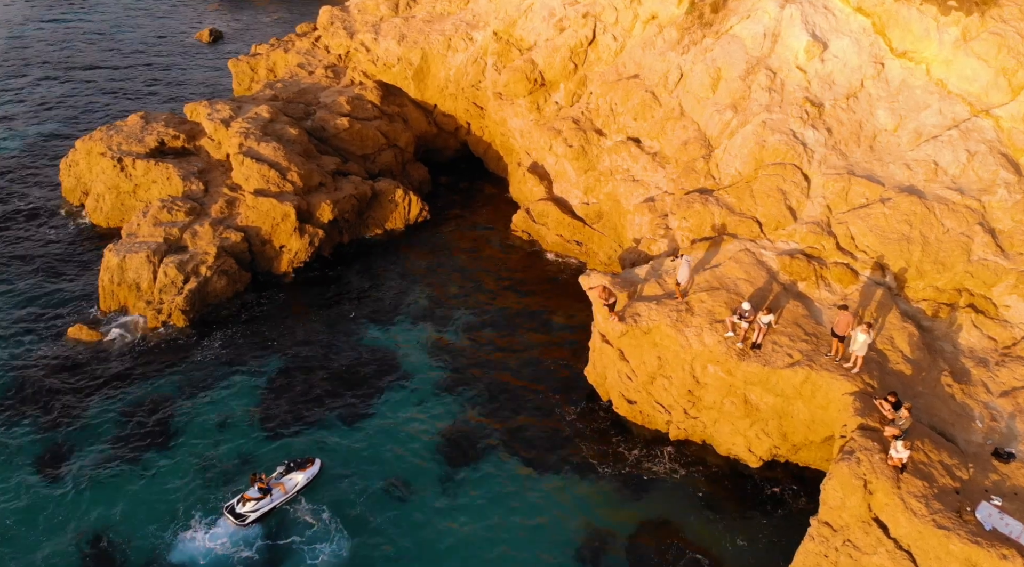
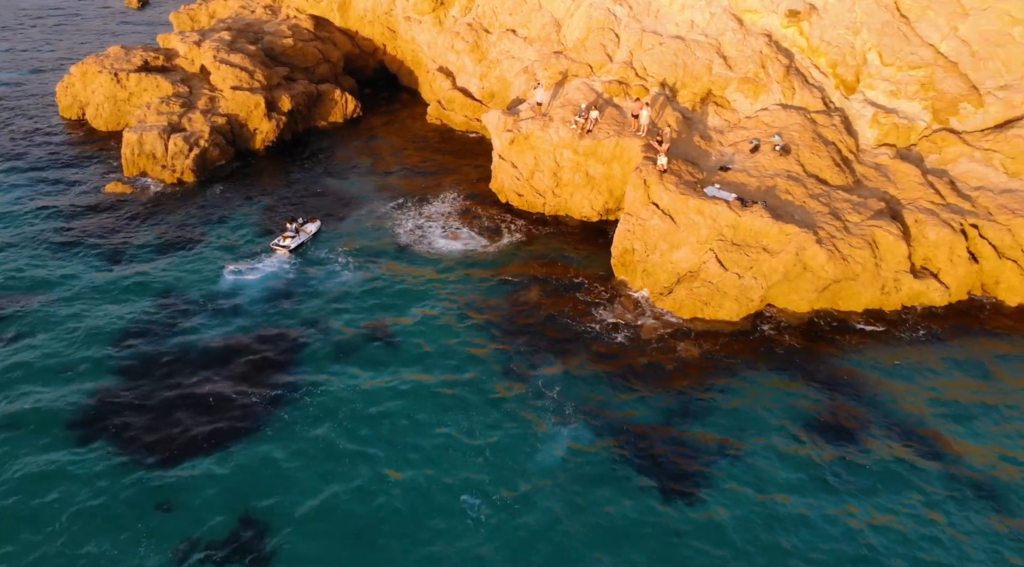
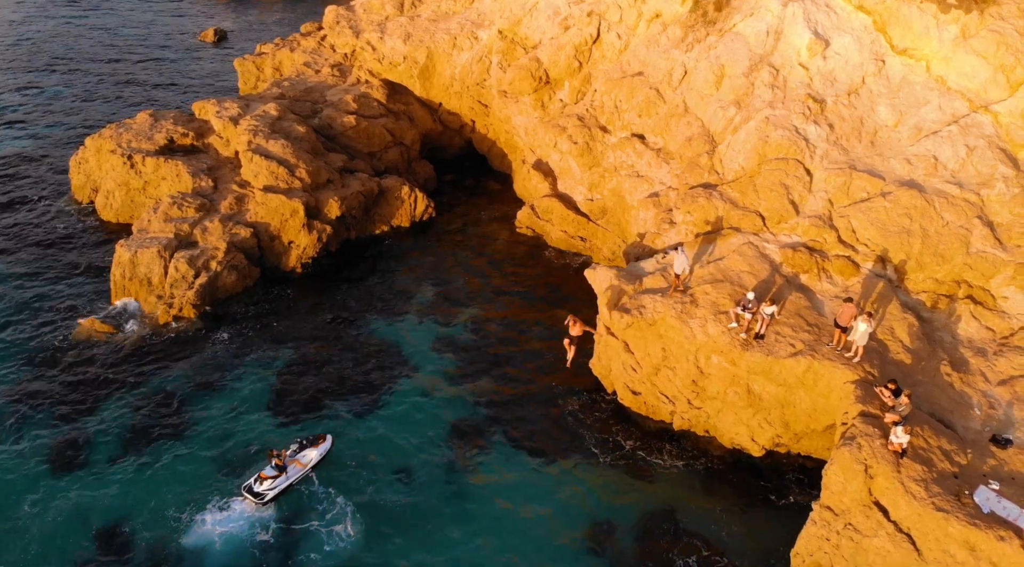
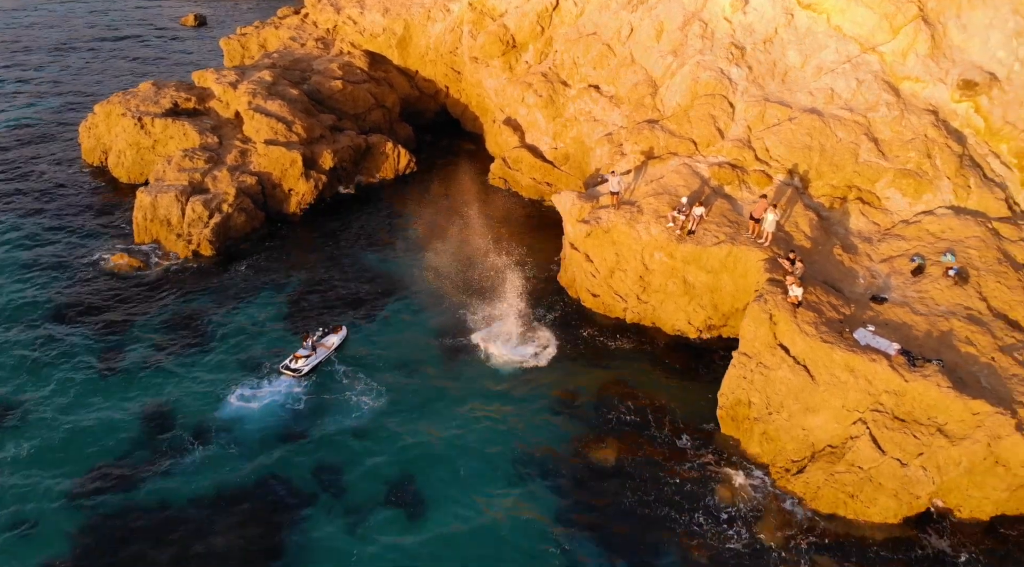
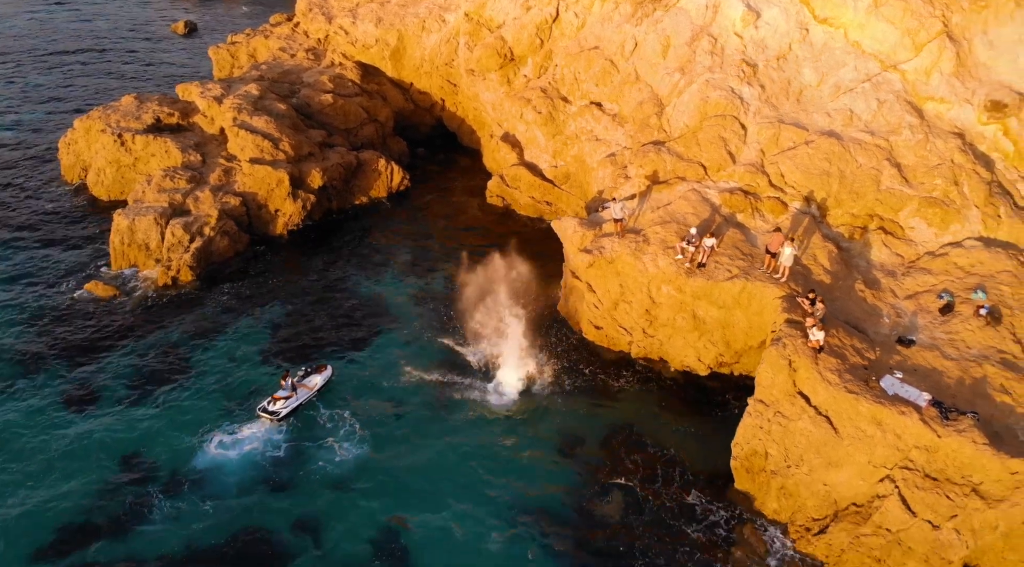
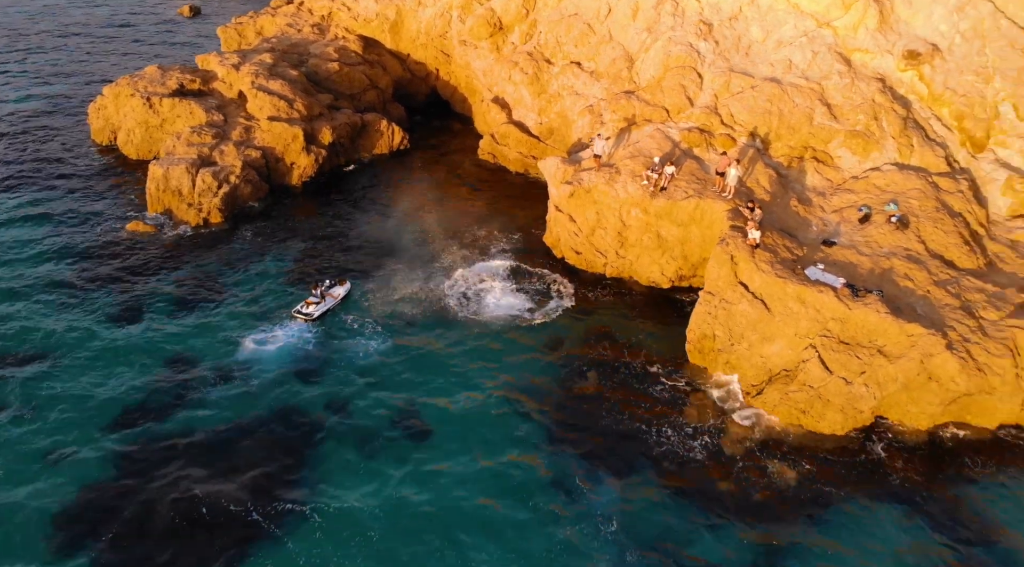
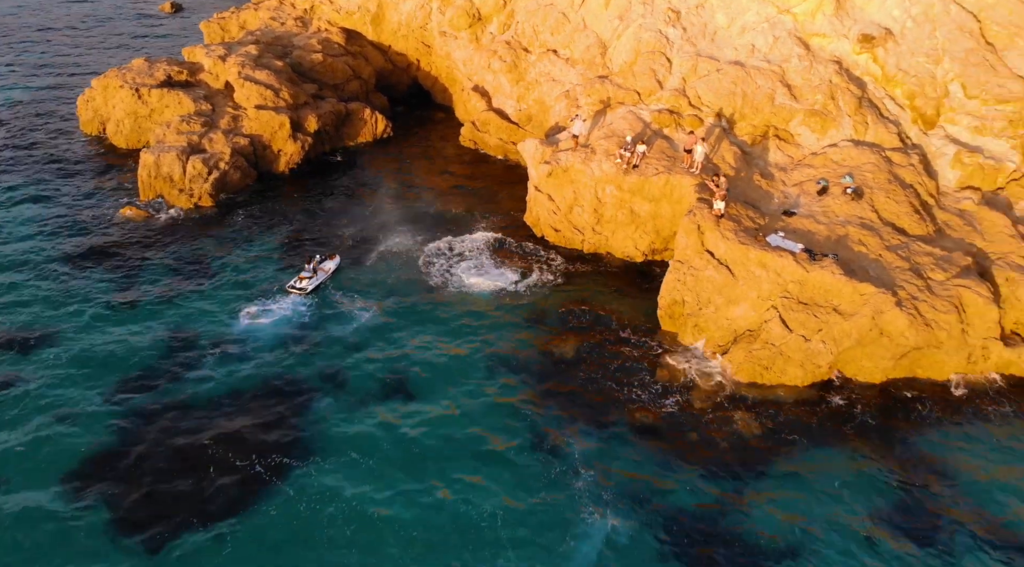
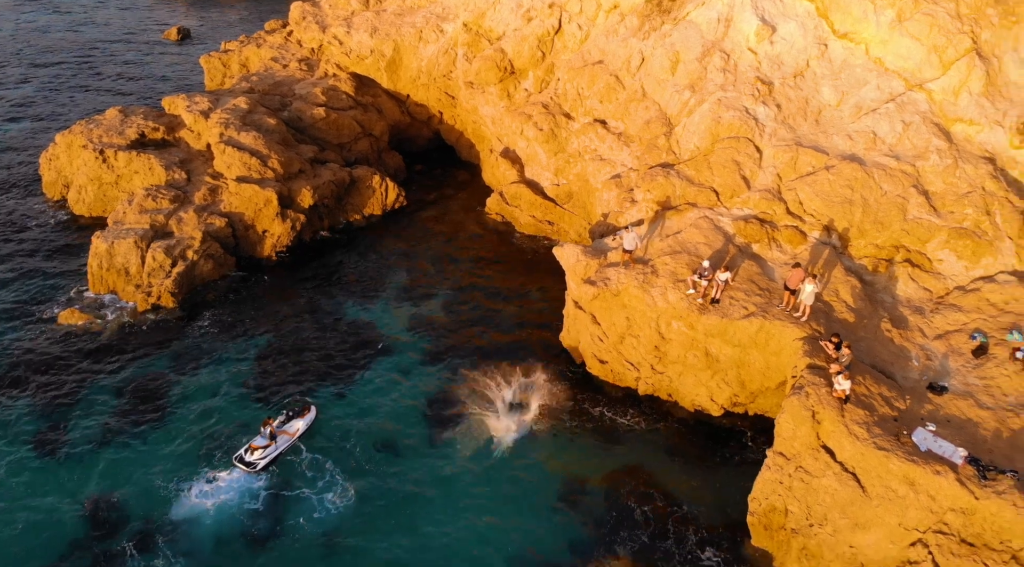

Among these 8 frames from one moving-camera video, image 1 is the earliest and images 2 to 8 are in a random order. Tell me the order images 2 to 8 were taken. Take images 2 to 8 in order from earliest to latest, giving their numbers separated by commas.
3, 8, 5, 4, 6, 7, 2
